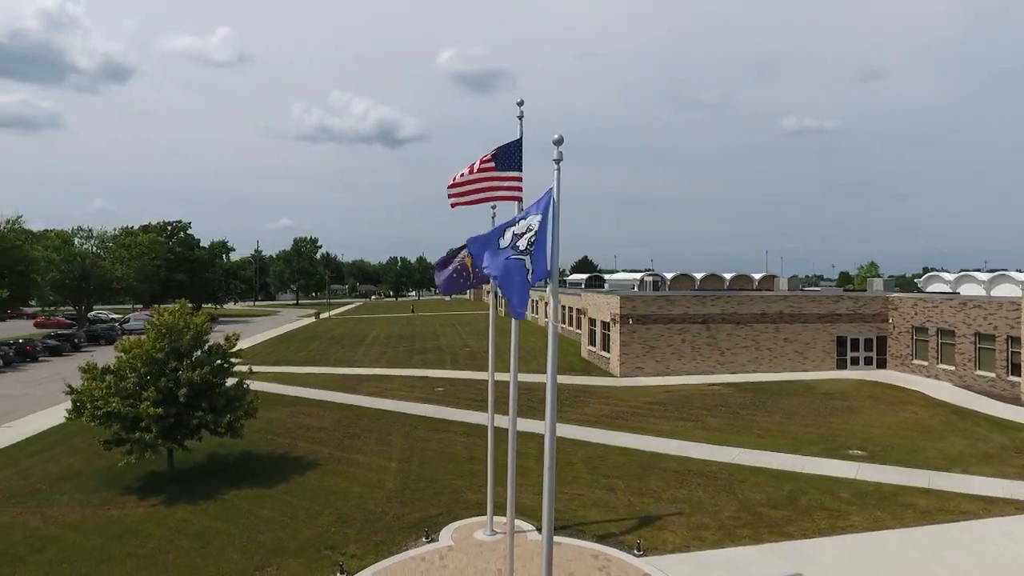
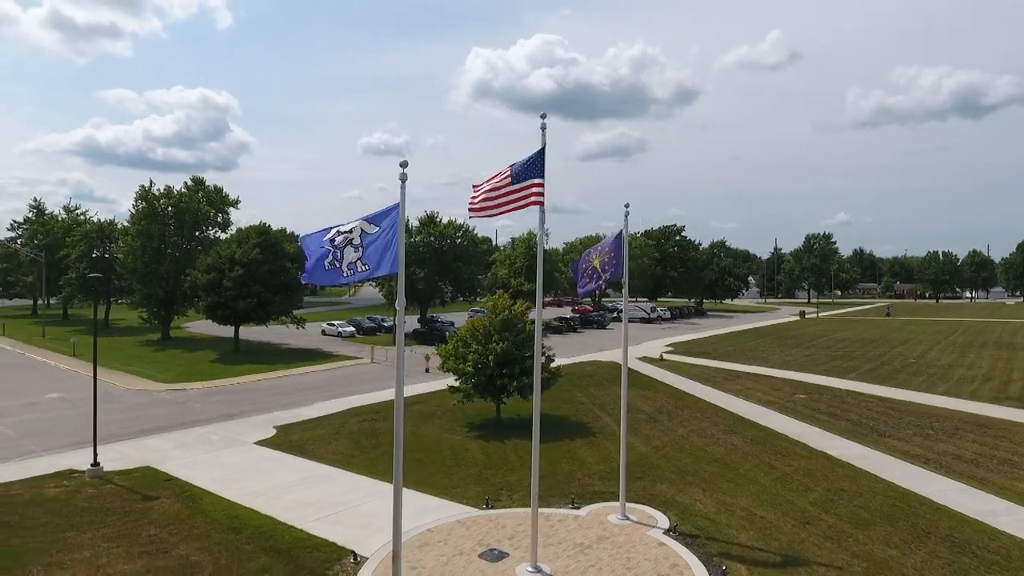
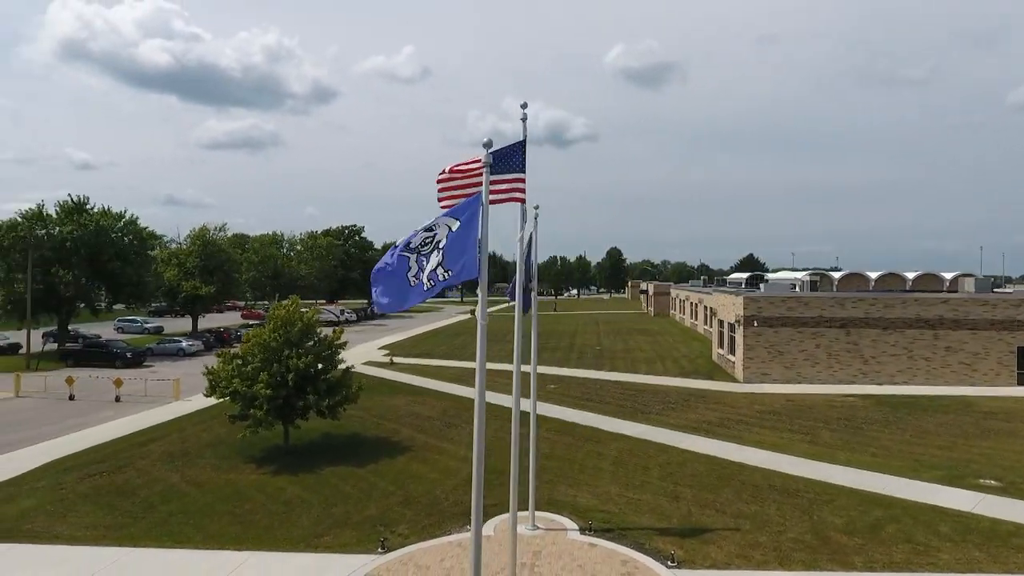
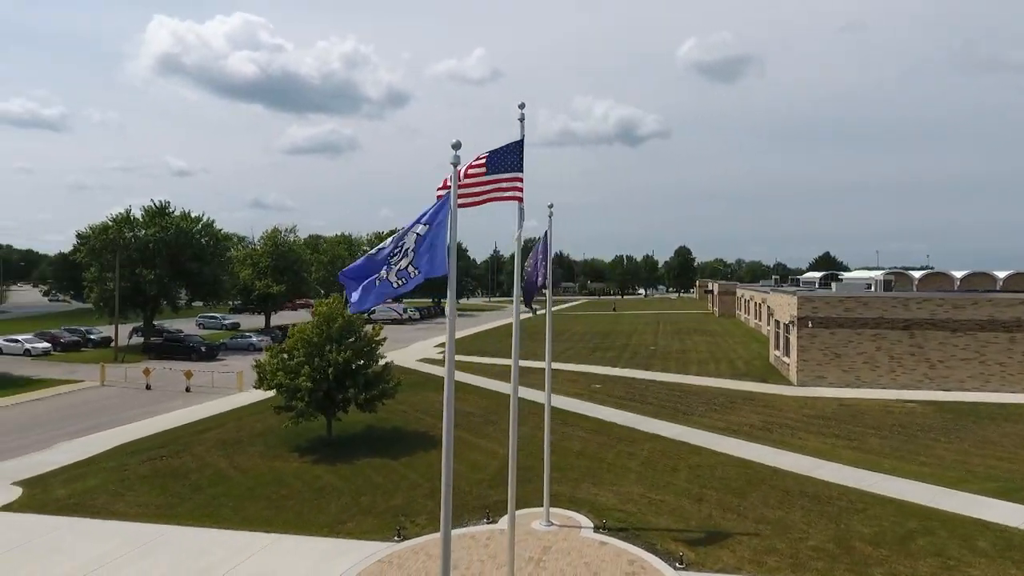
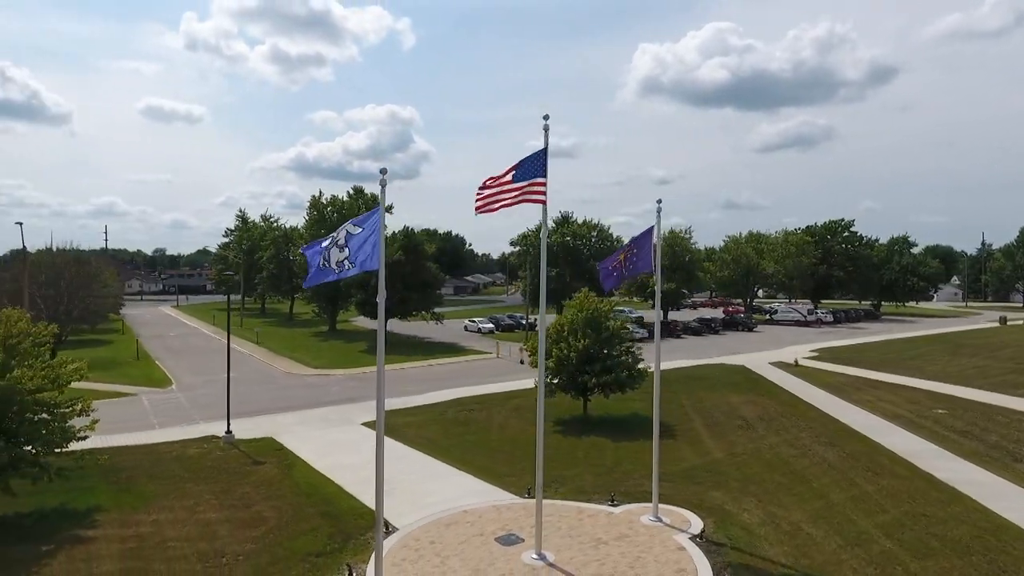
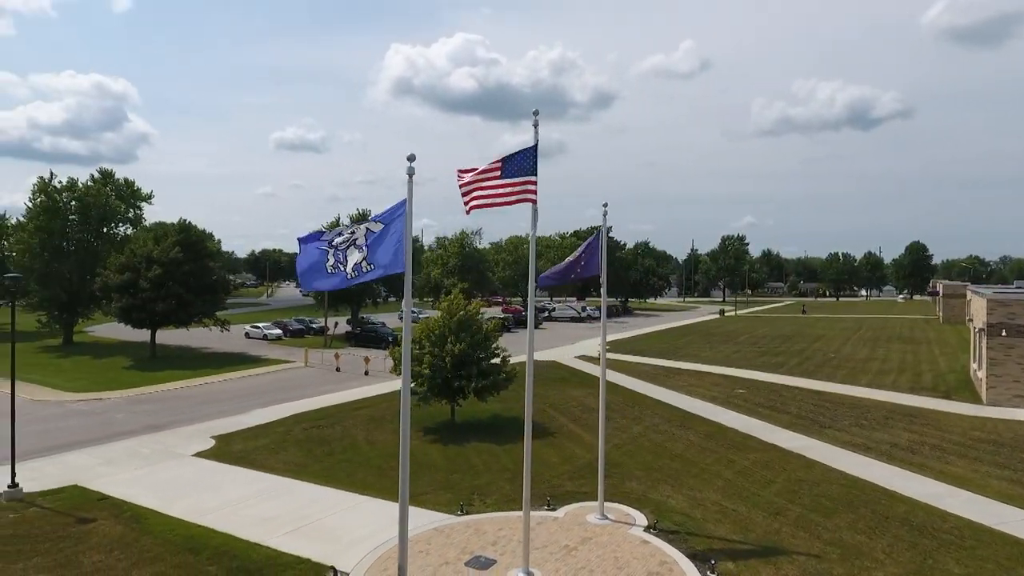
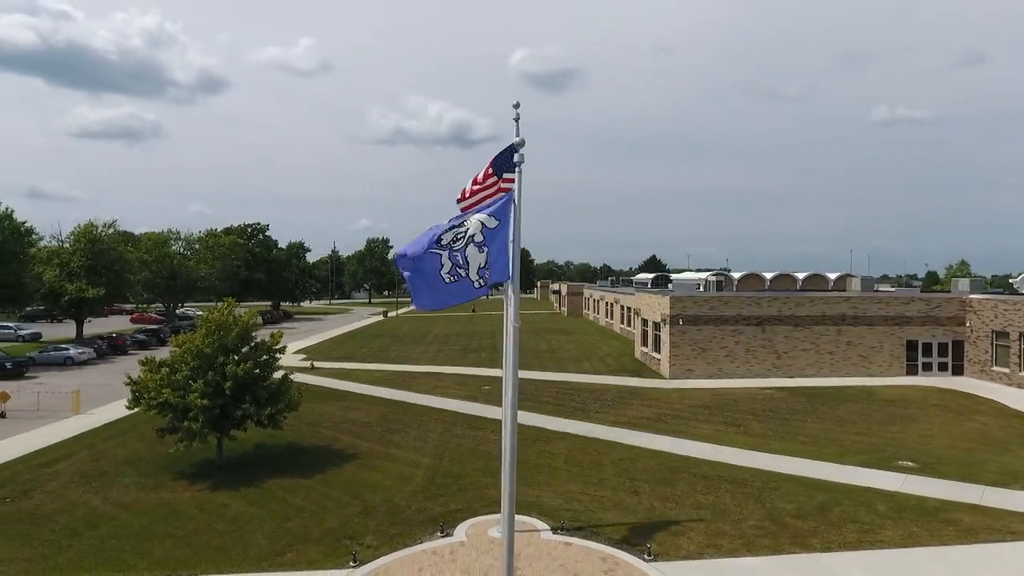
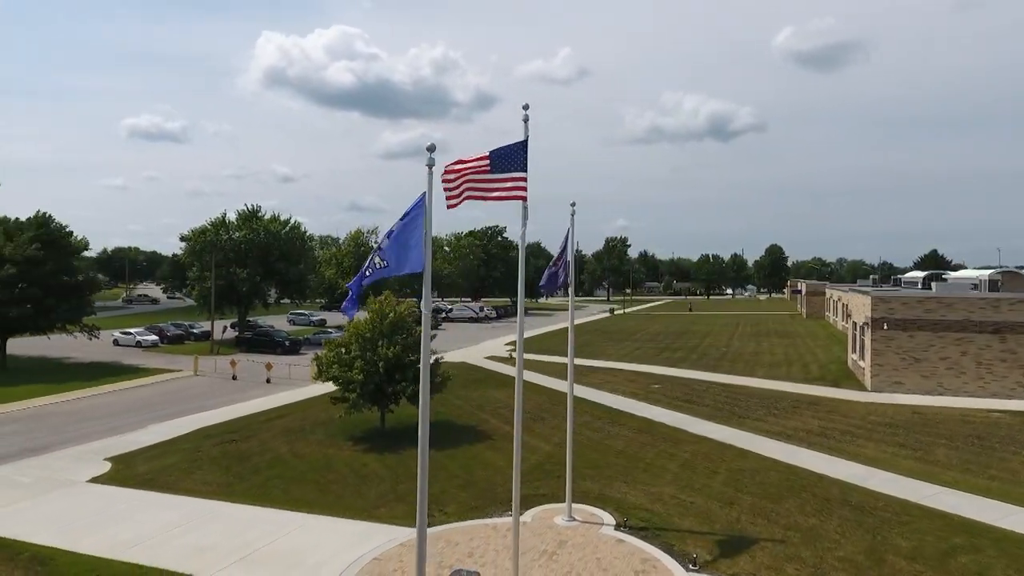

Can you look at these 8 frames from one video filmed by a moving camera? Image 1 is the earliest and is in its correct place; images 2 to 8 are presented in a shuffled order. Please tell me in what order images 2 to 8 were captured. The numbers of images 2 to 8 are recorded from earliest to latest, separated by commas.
7, 3, 4, 8, 6, 2, 5
